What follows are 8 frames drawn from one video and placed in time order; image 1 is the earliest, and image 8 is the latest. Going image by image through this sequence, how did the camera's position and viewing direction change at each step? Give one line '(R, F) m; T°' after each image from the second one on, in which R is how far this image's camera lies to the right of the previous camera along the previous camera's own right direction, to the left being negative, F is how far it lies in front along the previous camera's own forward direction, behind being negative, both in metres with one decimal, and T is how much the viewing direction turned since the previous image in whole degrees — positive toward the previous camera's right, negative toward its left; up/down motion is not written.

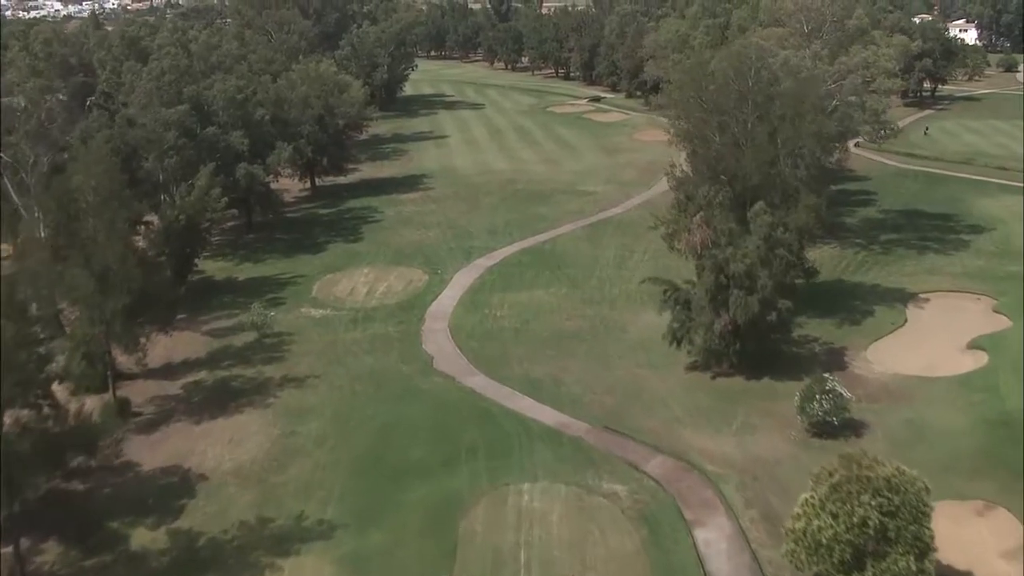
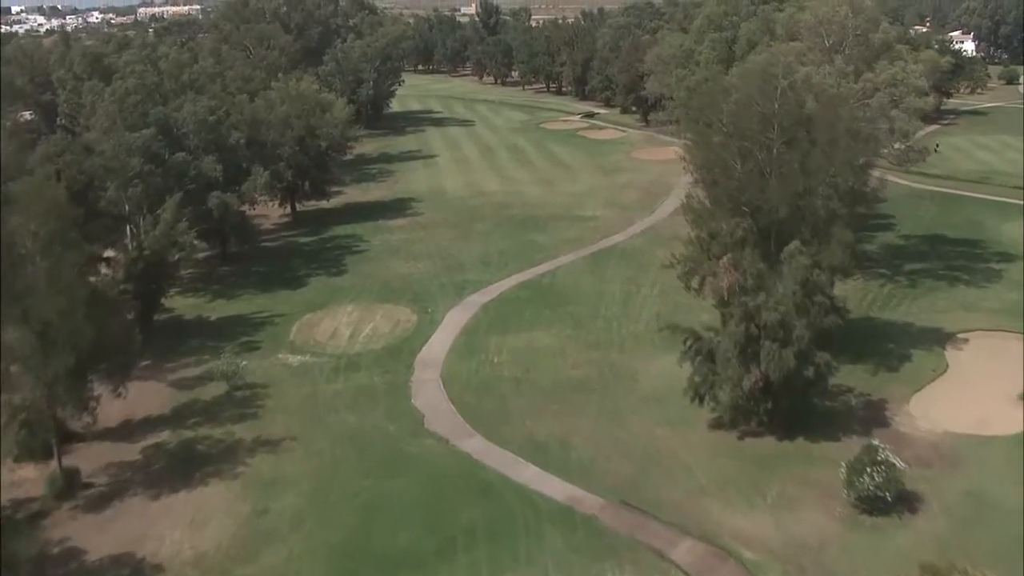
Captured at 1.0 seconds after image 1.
(-0.2, +3.4) m; 0°
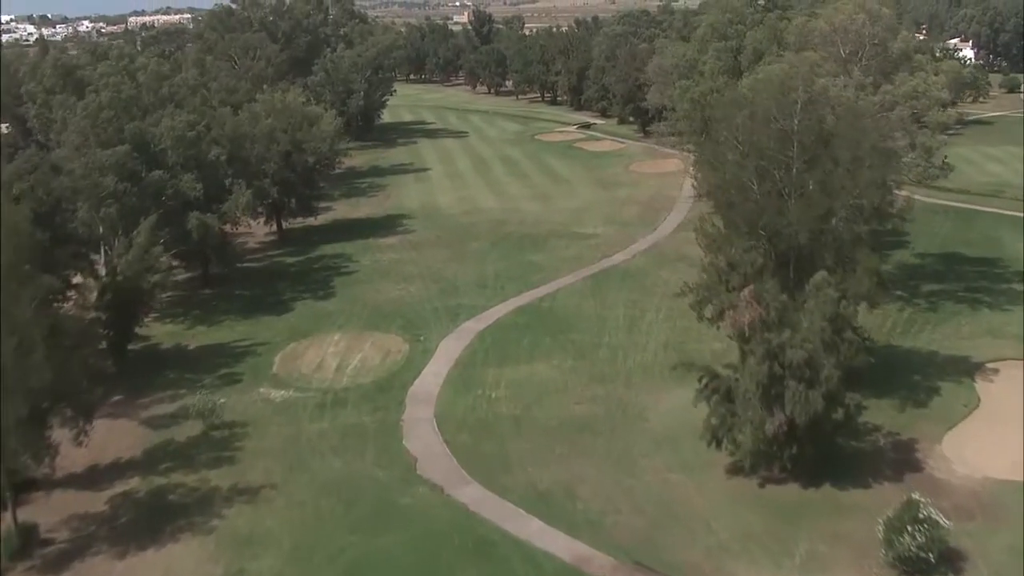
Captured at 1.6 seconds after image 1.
(-0.1, +2.2) m; 0°
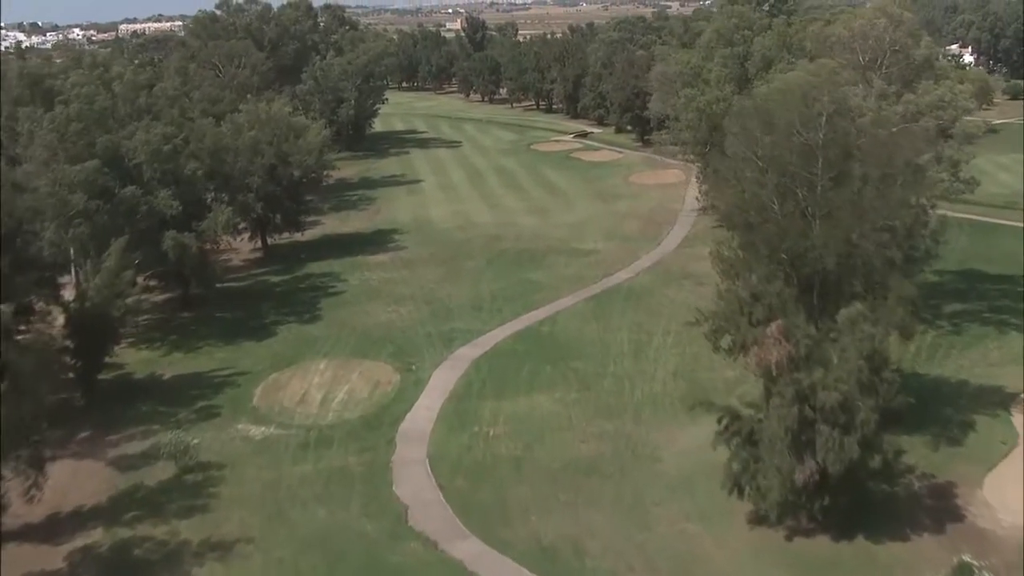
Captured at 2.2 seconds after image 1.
(-0.1, +2.3) m; 0°
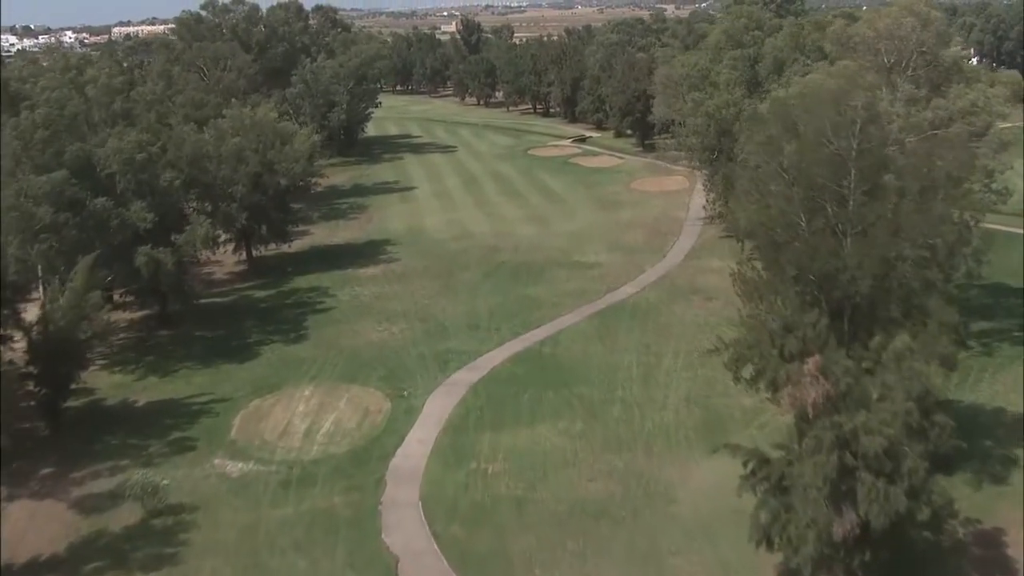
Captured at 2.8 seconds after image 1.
(-0.1, +2.3) m; 0°
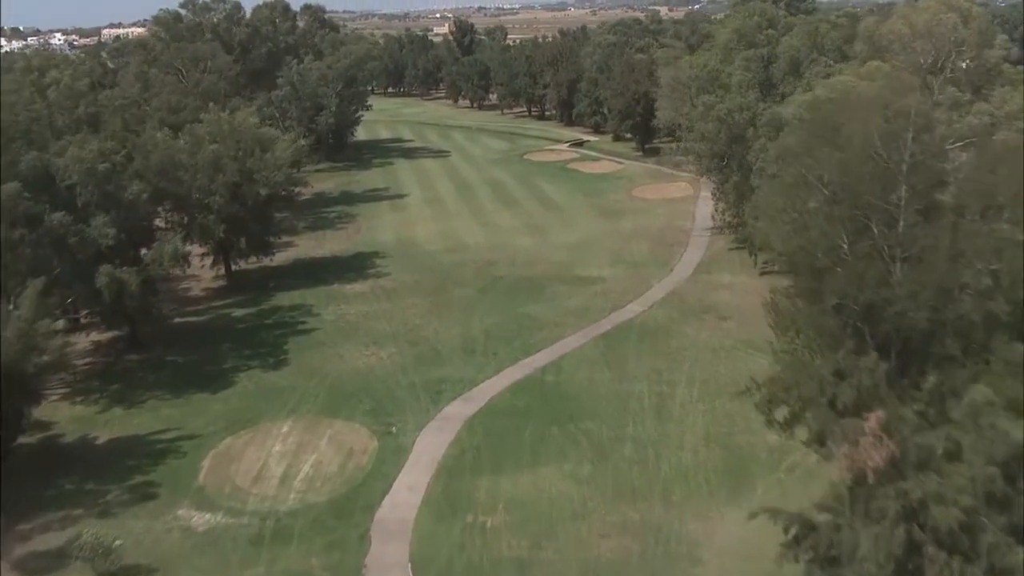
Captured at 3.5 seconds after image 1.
(-0.1, +2.9) m; 0°
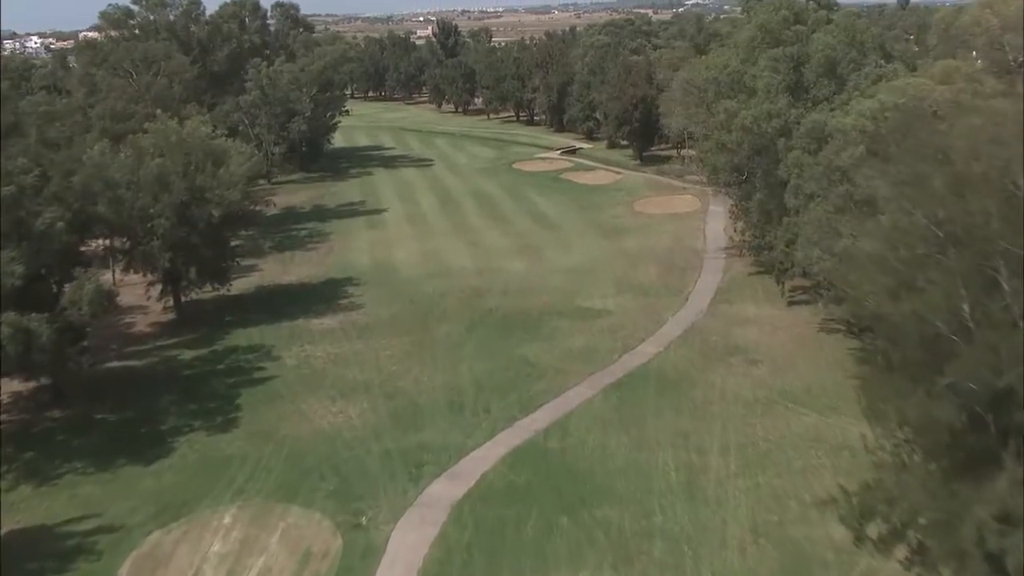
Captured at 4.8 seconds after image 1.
(-0.2, +5.3) m; +1°
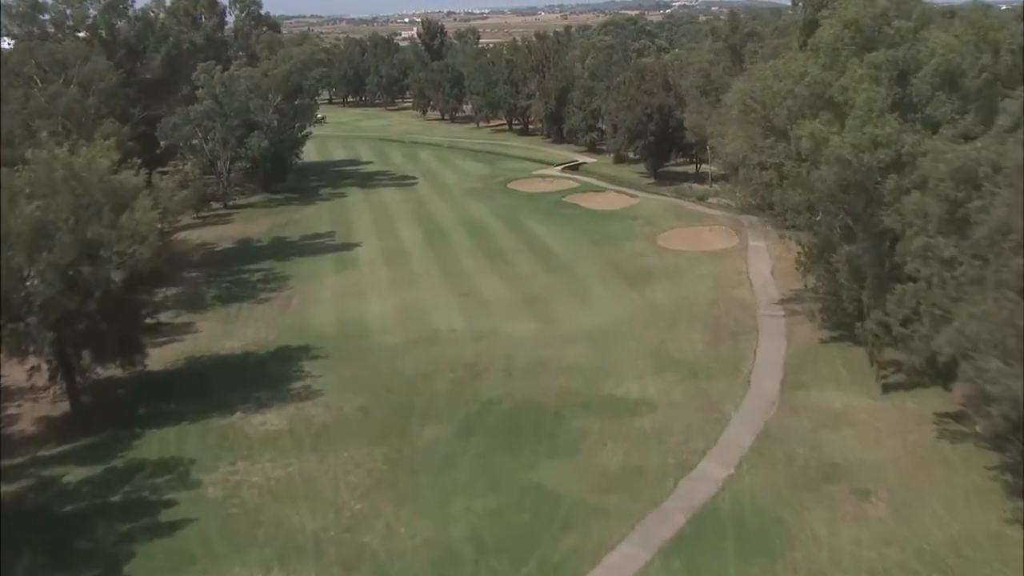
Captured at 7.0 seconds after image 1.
(-0.4, +8.9) m; +1°
